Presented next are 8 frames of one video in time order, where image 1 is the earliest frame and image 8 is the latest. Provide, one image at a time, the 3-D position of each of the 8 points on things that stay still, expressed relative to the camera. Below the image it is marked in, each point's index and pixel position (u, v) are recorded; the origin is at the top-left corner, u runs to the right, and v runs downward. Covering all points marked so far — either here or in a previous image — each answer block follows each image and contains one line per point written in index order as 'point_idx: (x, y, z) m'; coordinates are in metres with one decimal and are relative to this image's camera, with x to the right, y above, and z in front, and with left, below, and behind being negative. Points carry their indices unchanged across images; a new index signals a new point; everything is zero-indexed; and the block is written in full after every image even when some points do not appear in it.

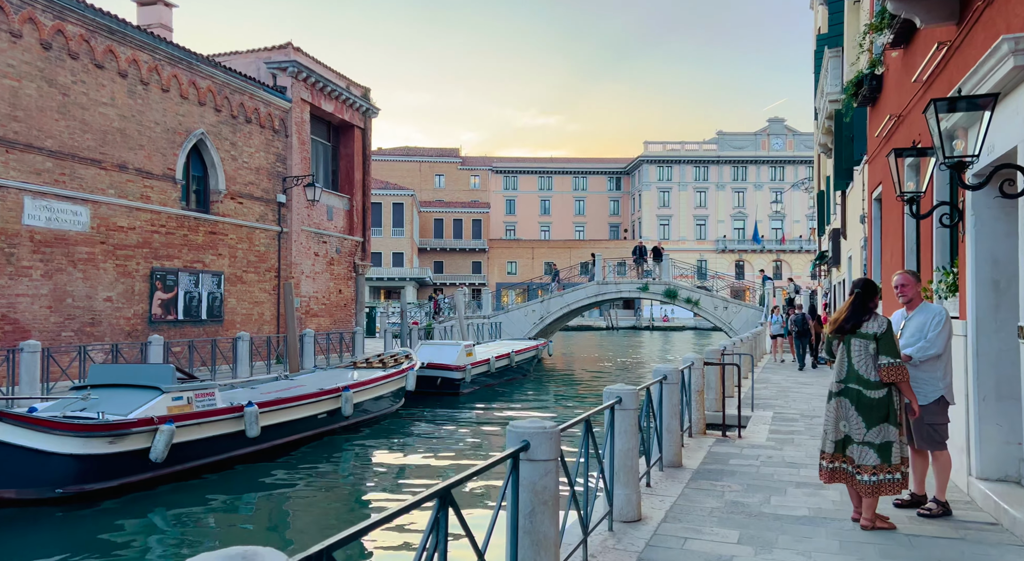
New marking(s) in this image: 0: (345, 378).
0: (-3.1, -1.8, +16.6) m
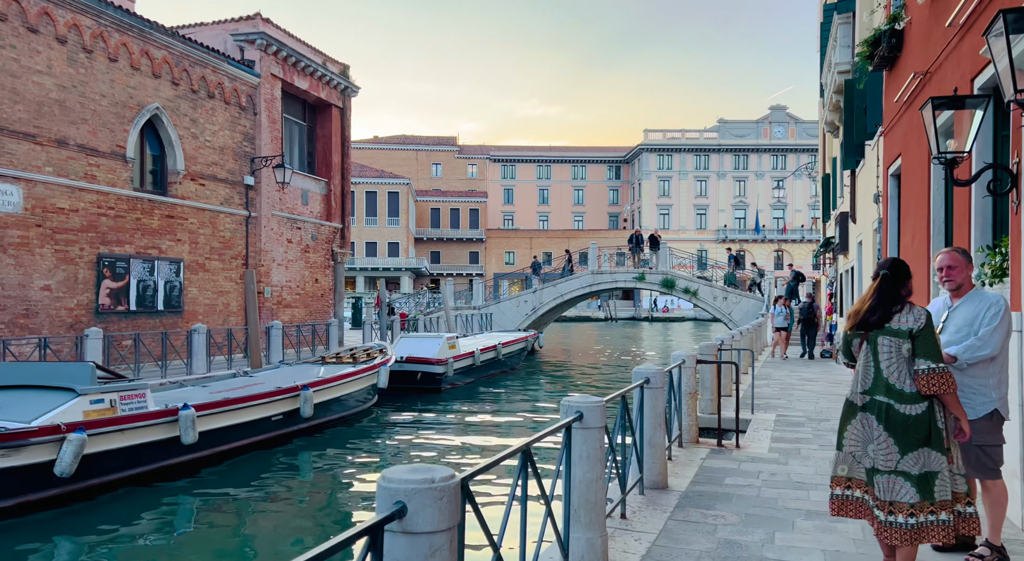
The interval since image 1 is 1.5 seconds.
0: (-3.4, -1.6, +15.4) m
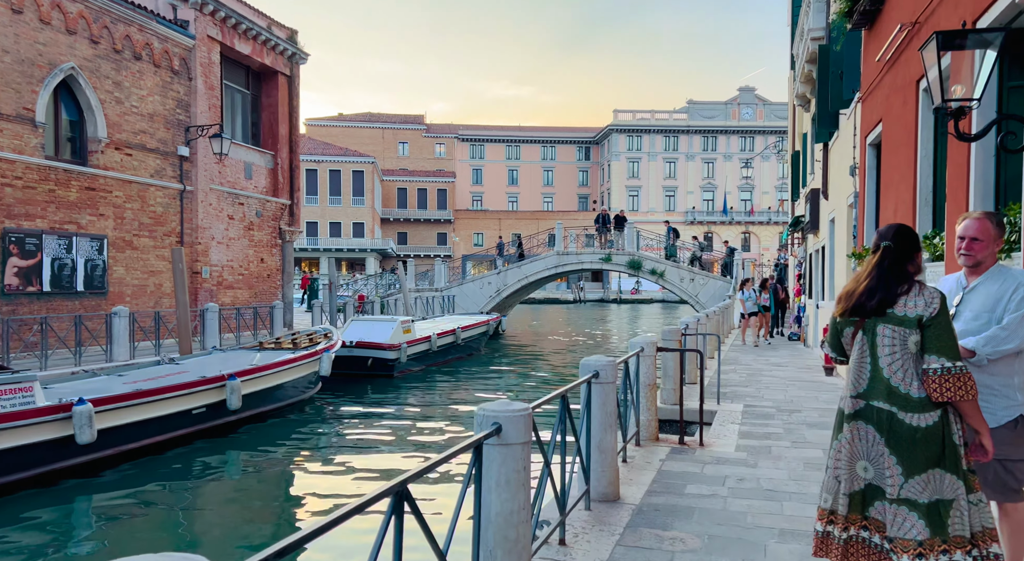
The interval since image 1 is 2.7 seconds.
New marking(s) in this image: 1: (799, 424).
0: (-4.2, -1.3, +14.2) m
1: (+3.6, -1.8, +11.4) m
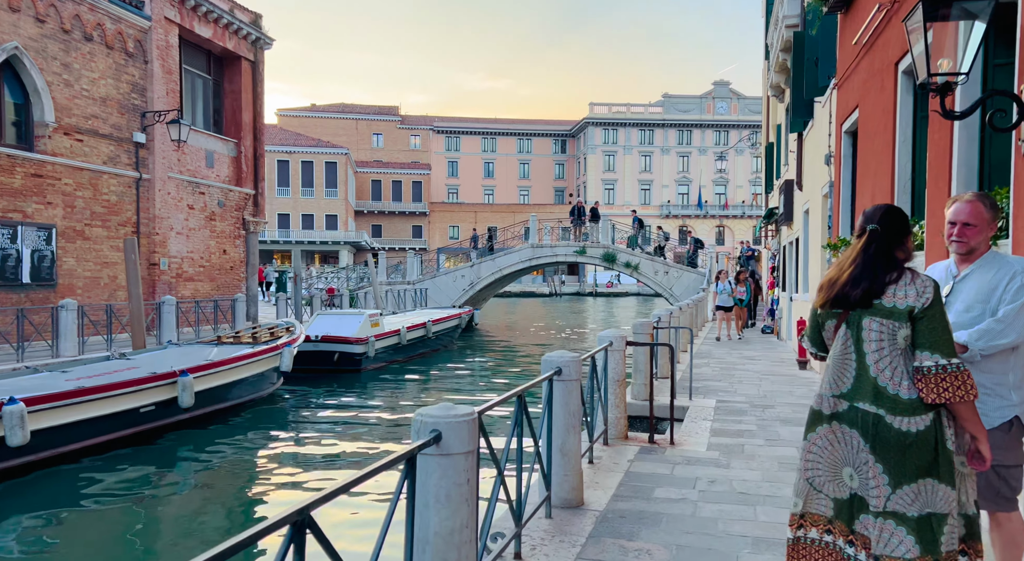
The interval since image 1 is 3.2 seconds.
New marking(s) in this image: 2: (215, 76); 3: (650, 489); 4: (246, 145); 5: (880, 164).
0: (-4.7, -1.1, +13.6) m
1: (+3.2, -1.7, +11.1) m
2: (-6.3, +4.3, +19.3) m
3: (+1.0, -1.6, +6.9) m
4: (-5.8, +2.9, +19.7) m
5: (+4.2, +1.3, +10.4) m
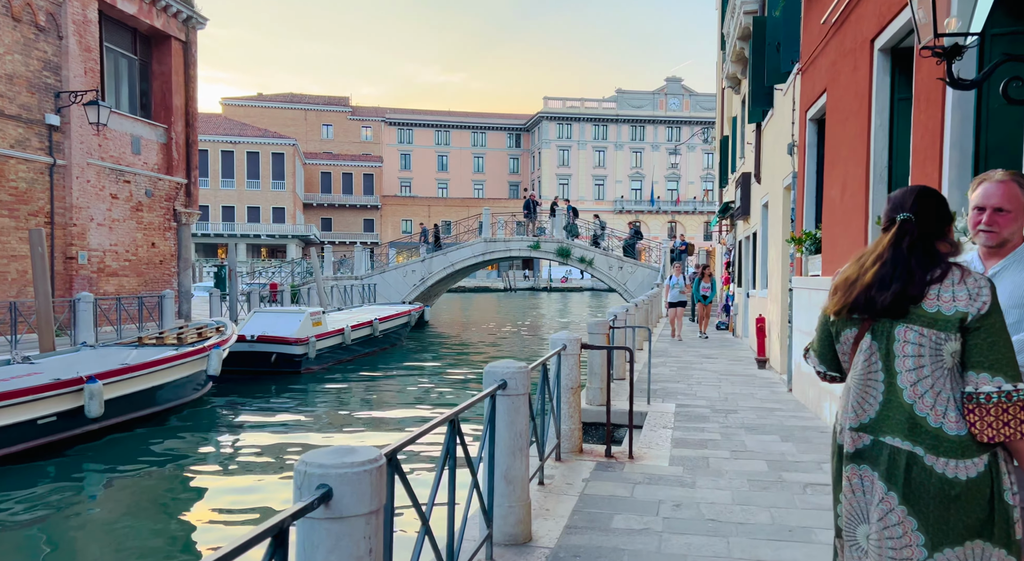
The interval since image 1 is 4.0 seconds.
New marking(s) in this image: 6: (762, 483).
0: (-5.4, -1.1, +12.4) m
1: (+2.6, -1.7, +10.3) m
2: (-7.3, +4.4, +18.0) m
3: (+0.6, -1.6, +6.1) m
4: (-6.8, +3.0, +18.4) m
5: (+3.6, +1.4, +9.6) m
6: (+2.1, -1.6, +7.4) m
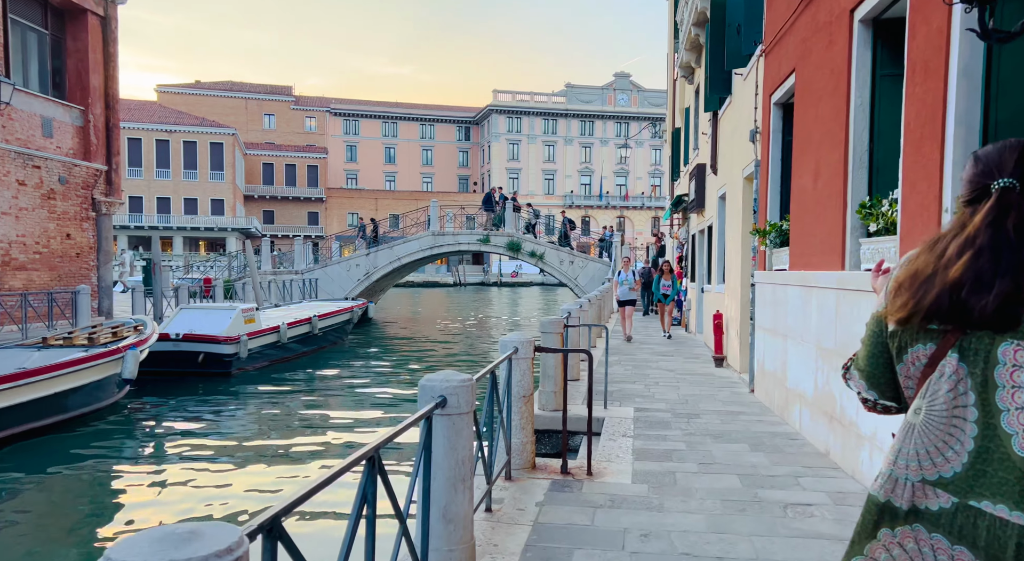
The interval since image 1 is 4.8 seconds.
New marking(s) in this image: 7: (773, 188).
0: (-6.1, -1.0, +11.2) m
1: (+2.0, -1.6, +9.5) m
2: (-8.3, +4.5, +16.6) m
3: (+0.3, -1.5, +5.1) m
4: (-7.8, +3.1, +17.0) m
5: (+3.1, +1.4, +8.9) m
6: (+1.6, -1.6, +6.6) m
7: (+3.4, +1.2, +11.9) m
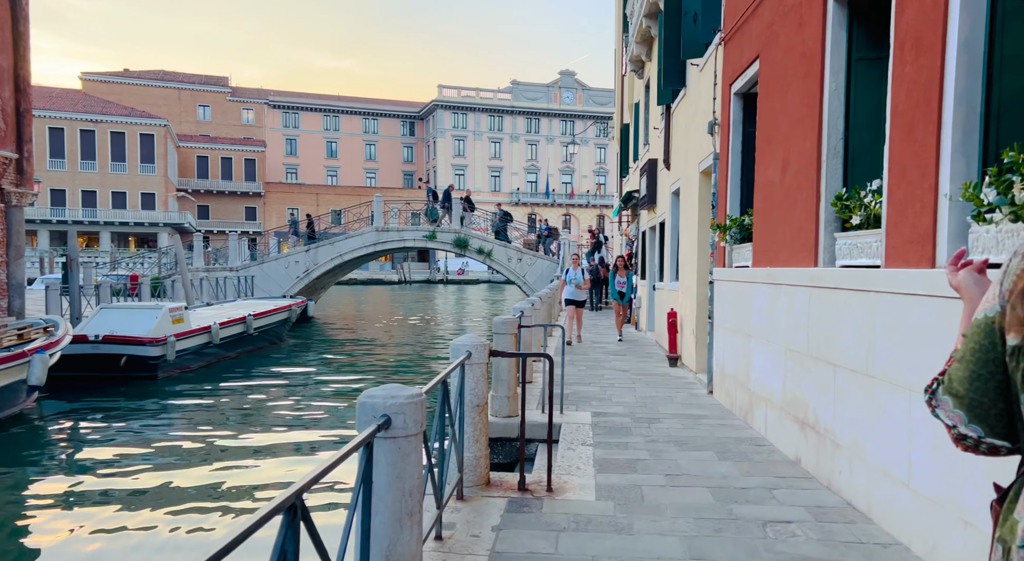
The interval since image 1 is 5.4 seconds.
0: (-6.7, -1.0, +10.1) m
1: (+1.5, -1.6, +8.9) m
2: (-9.2, +4.6, +15.3) m
3: (+0.1, -1.5, +4.5) m
4: (-8.7, +3.2, +15.9) m
5: (+2.6, +1.4, +8.3) m
6: (+1.3, -1.6, +6.0) m
7: (+2.8, +1.2, +11.4) m
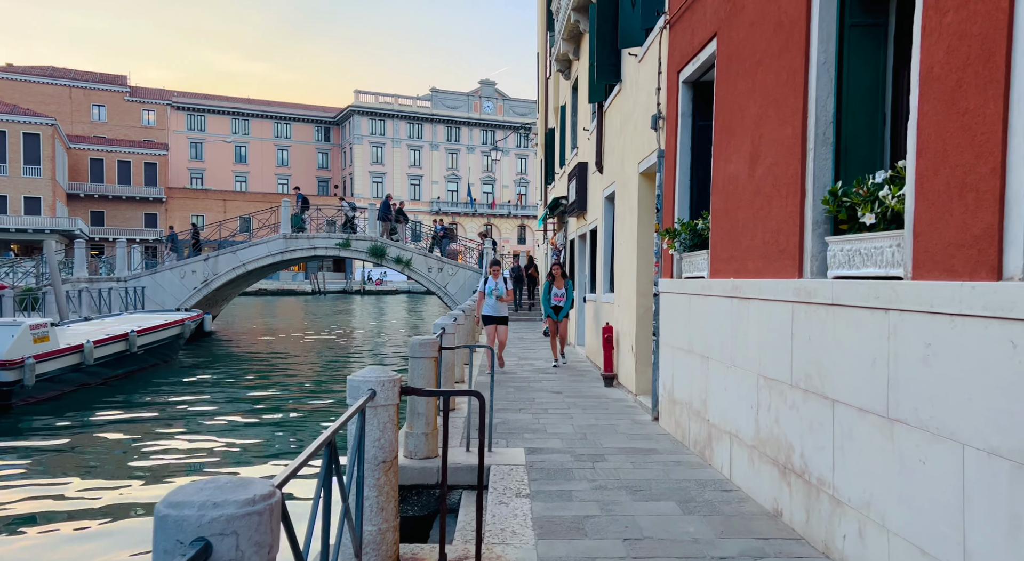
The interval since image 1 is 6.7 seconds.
0: (-7.4, -1.1, +7.9) m
1: (+0.8, -1.7, +7.4) m
2: (-10.4, +4.4, +13.0) m
3: (-0.2, -1.6, +2.9) m
4: (-10.0, +3.0, +13.5) m
5: (+2.0, +1.3, +7.0) m
6: (+0.9, -1.7, +4.5) m
7: (+1.9, +1.1, +10.1) m
